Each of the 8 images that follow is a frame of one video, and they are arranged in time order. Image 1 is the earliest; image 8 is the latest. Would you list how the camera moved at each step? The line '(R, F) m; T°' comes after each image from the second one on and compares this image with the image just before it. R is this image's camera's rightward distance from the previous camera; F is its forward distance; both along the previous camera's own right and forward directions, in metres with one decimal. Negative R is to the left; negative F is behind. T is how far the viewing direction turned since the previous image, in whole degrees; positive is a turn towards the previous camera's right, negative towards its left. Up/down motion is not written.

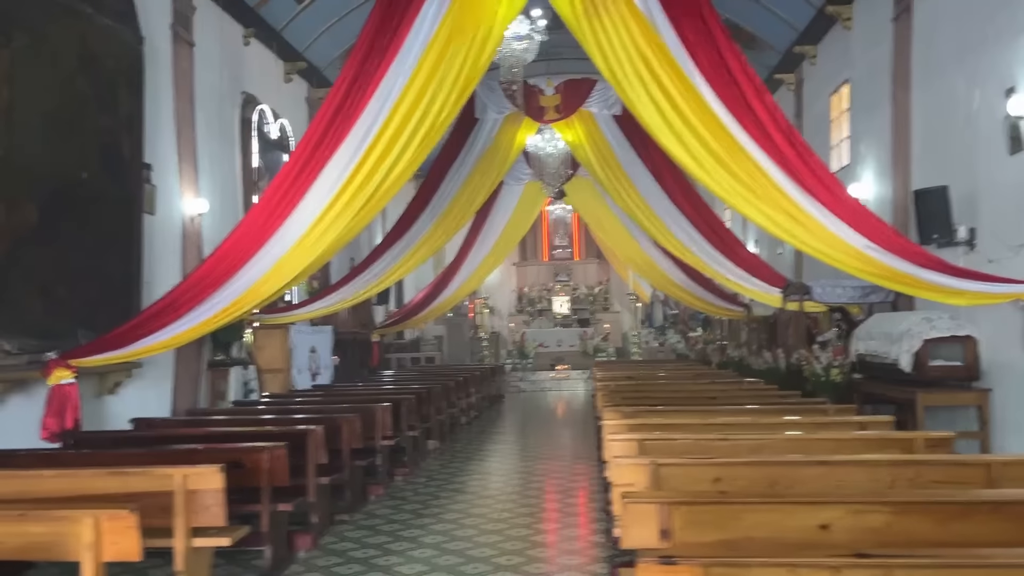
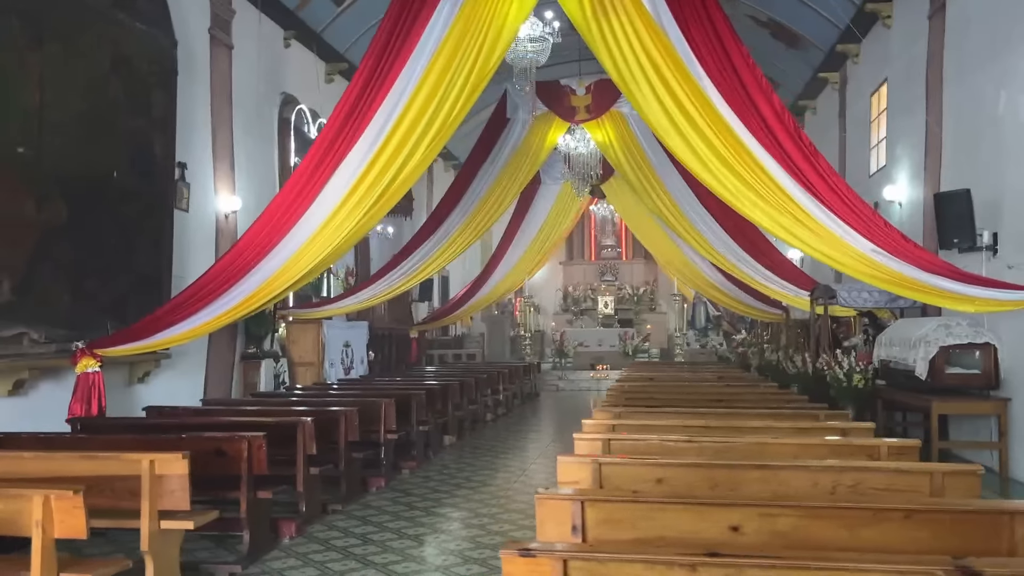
(+0.4, -0.1) m; -4°
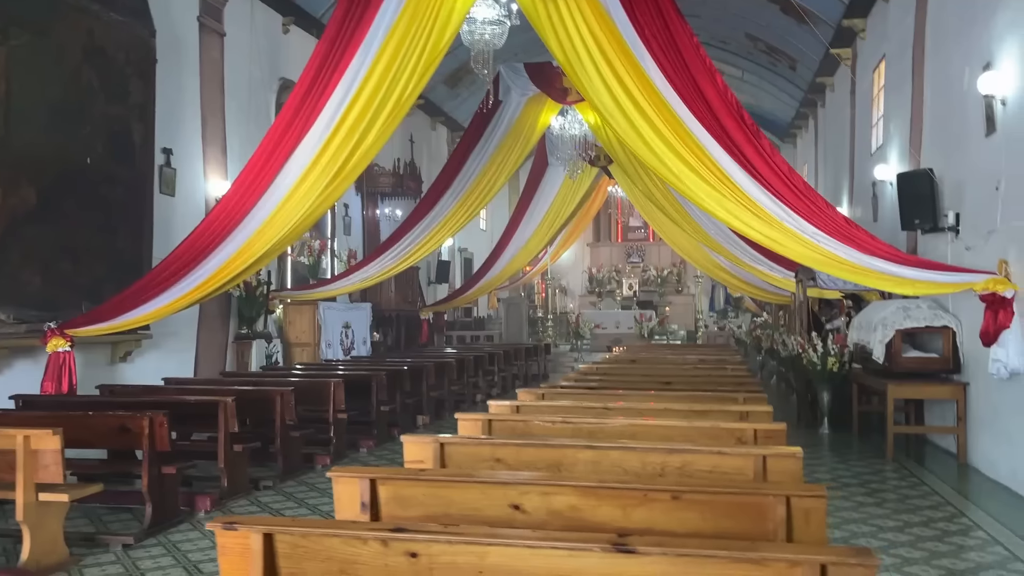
(+0.7, 0.0) m; -4°
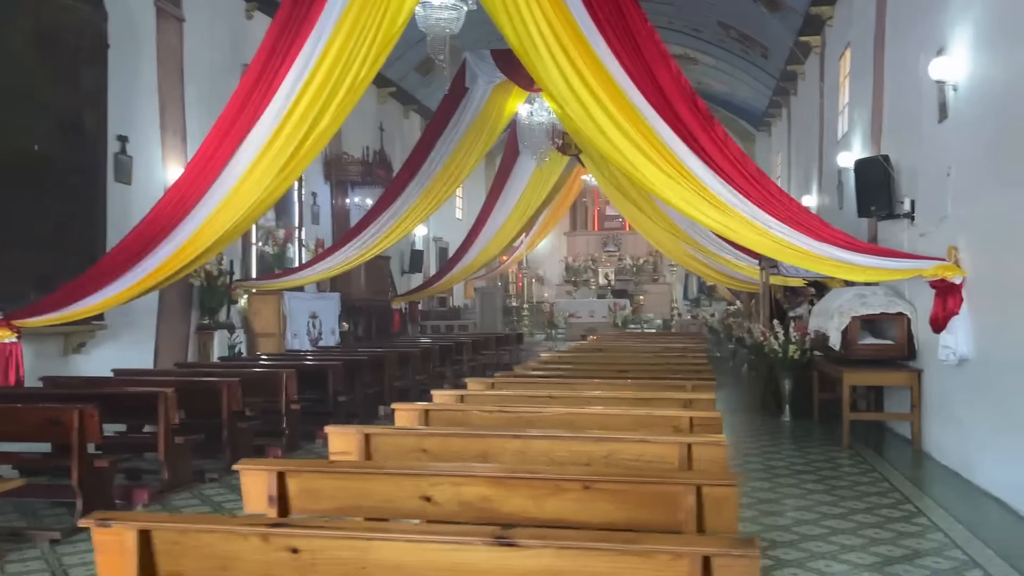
(+0.2, +0.1) m; +1°
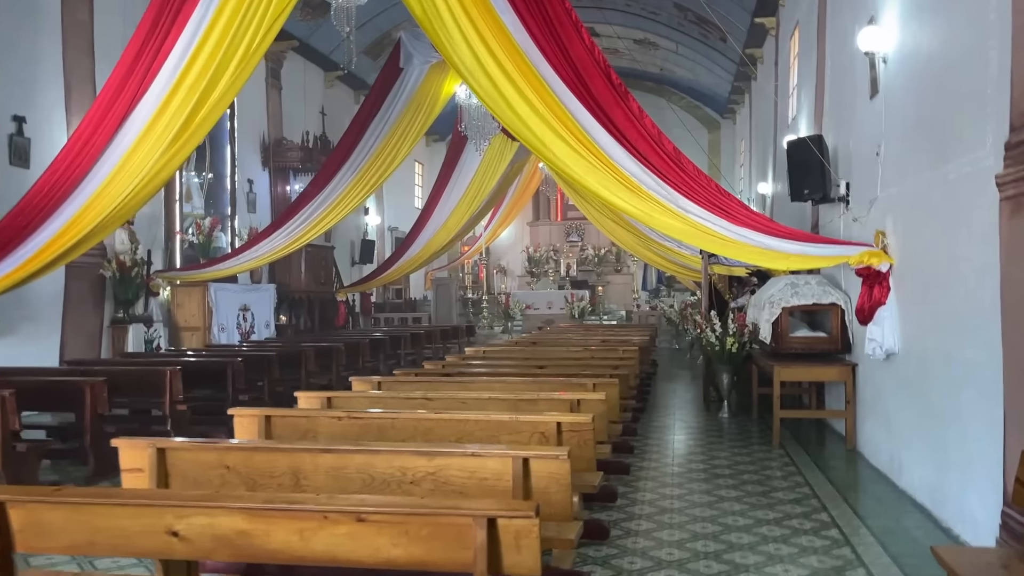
(+0.5, +0.4) m; +1°
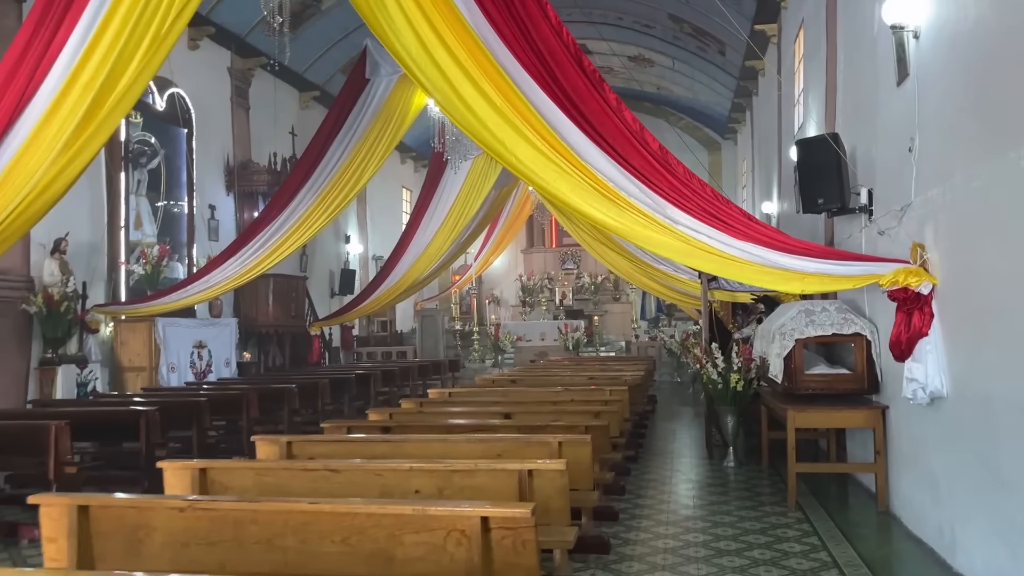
(+0.2, +0.8) m; 0°
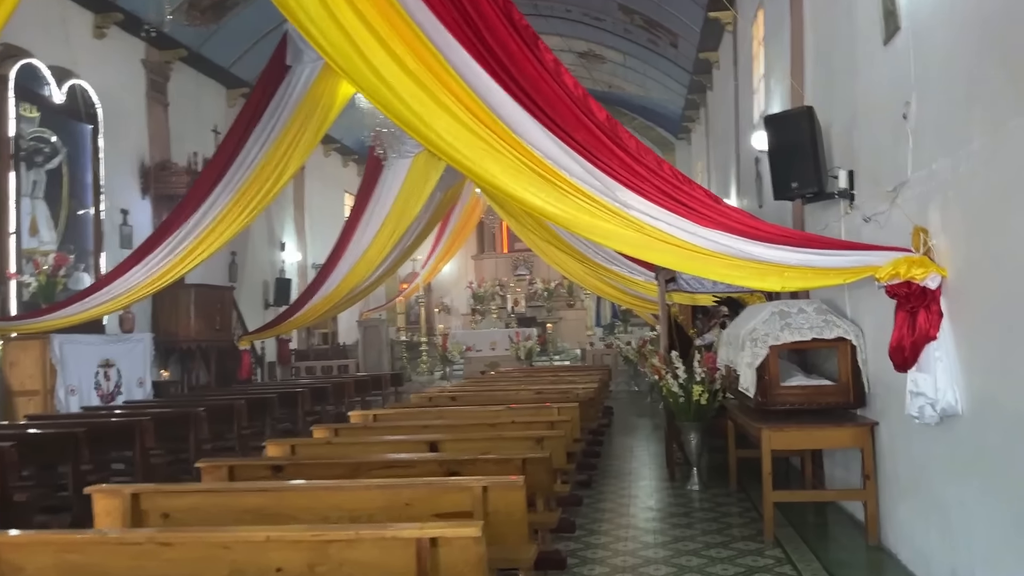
(+0.1, +0.7) m; +3°
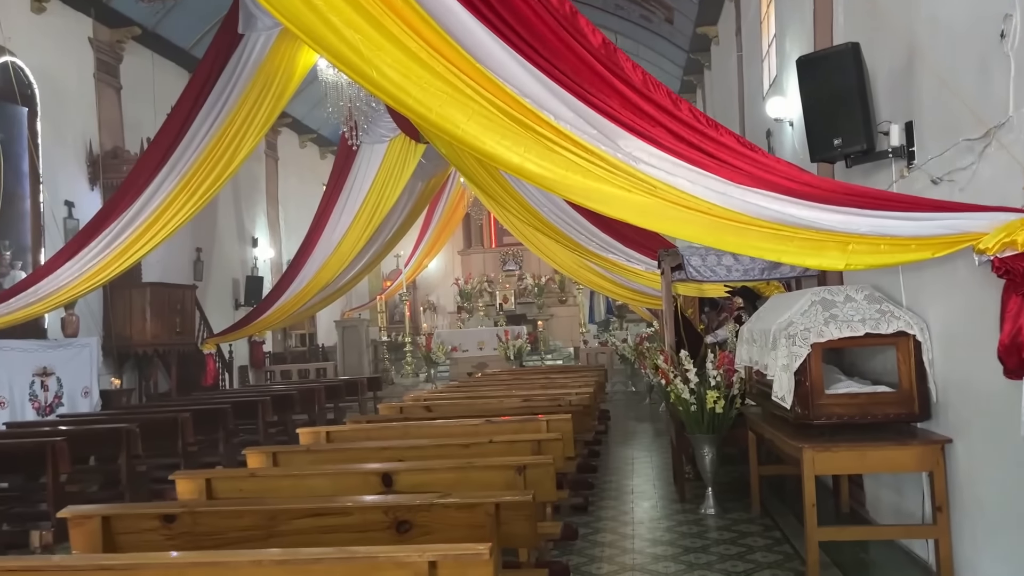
(+0.1, +0.8) m; 0°
